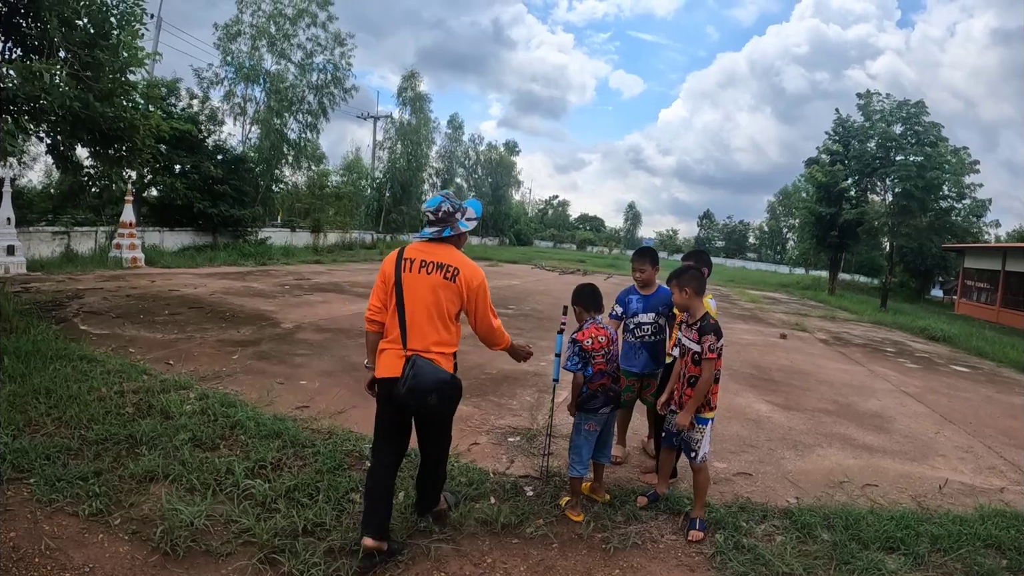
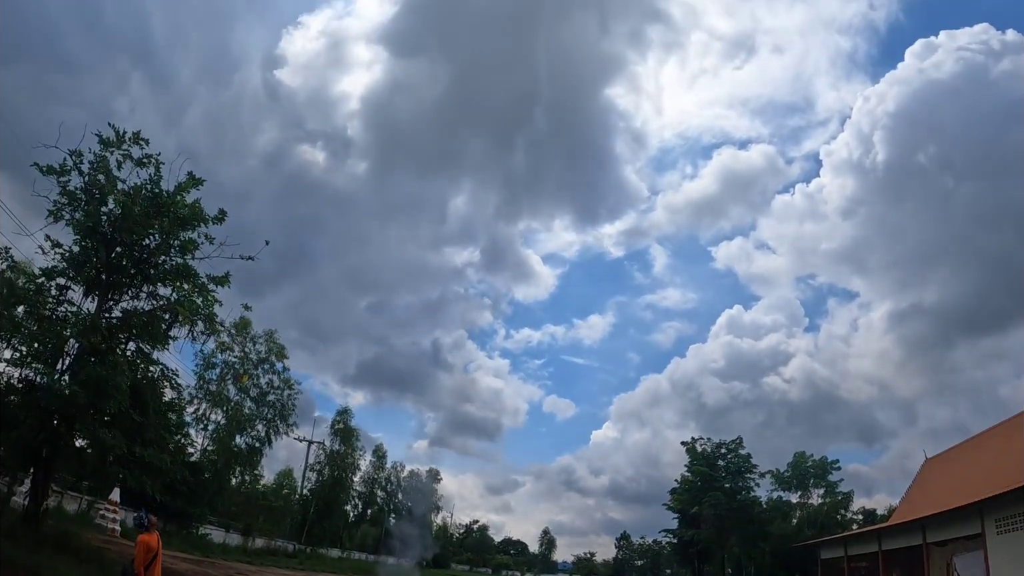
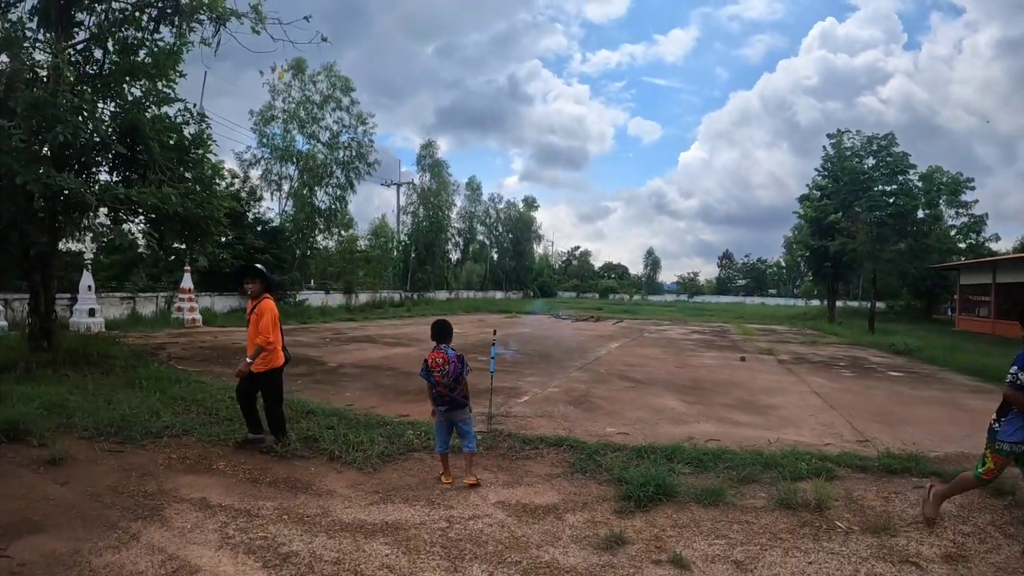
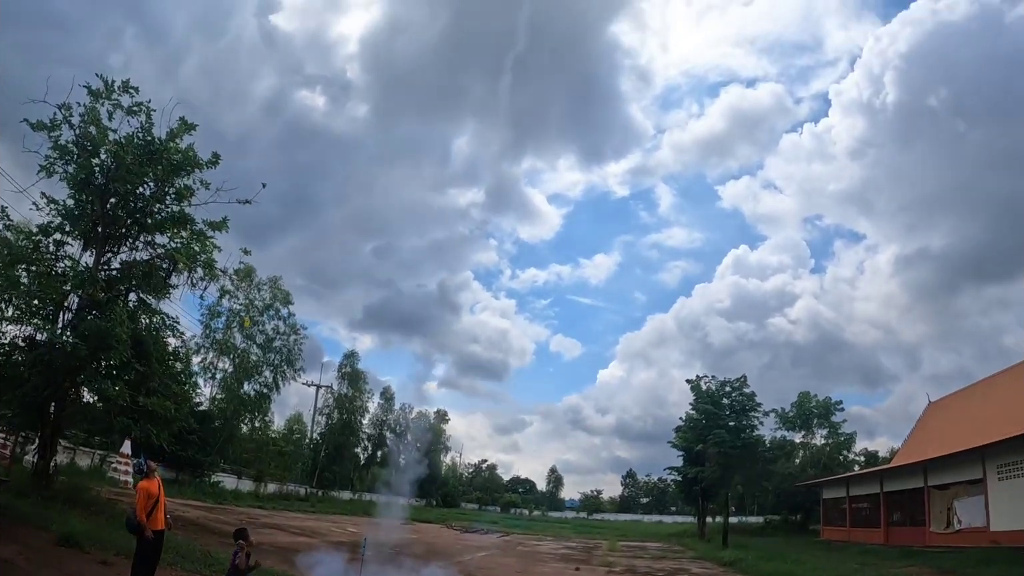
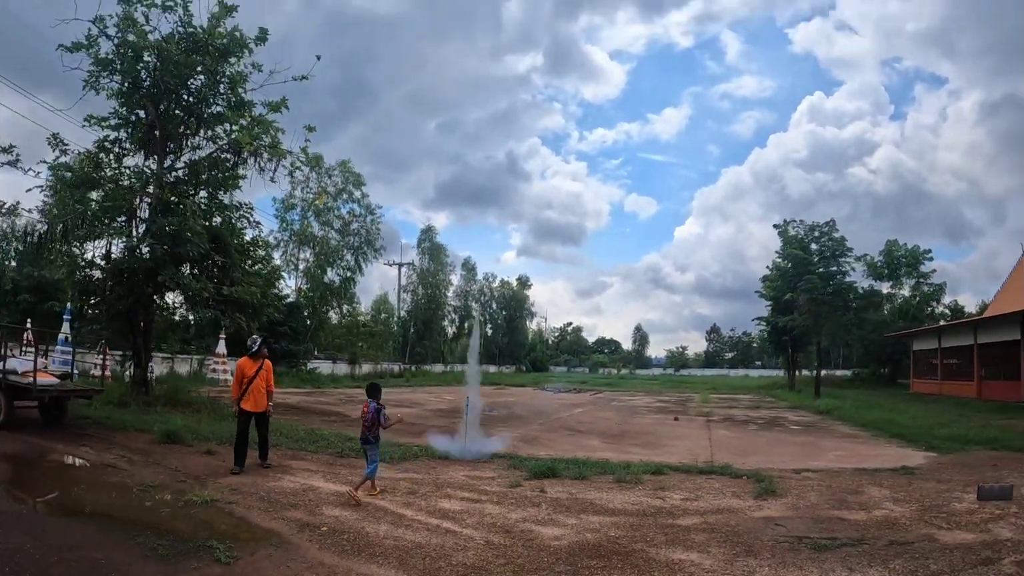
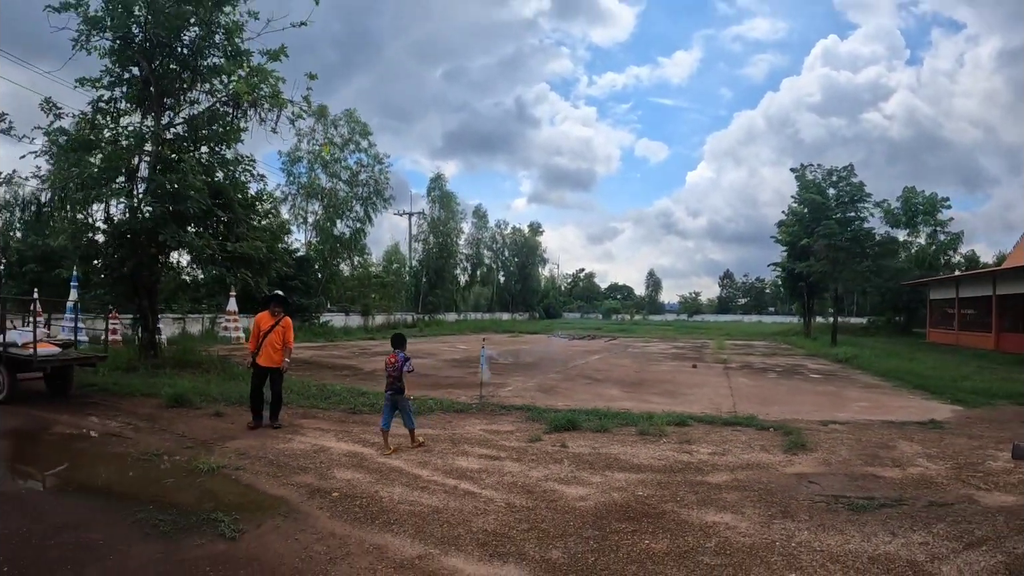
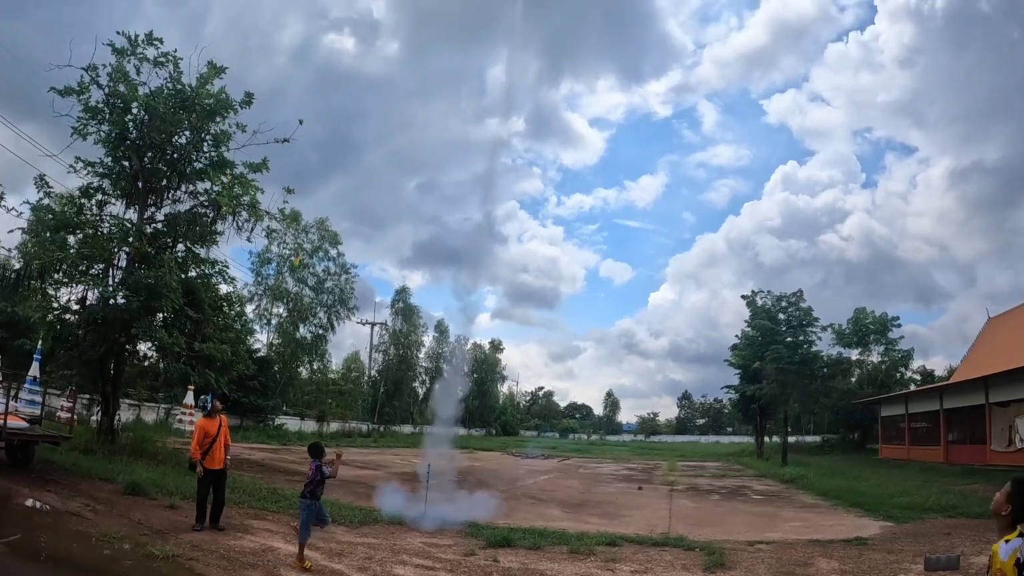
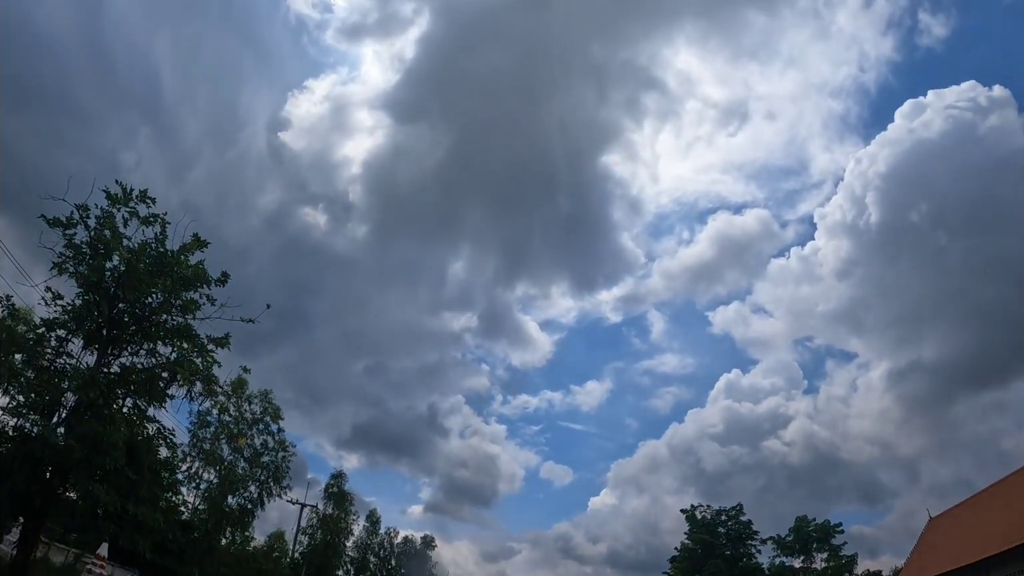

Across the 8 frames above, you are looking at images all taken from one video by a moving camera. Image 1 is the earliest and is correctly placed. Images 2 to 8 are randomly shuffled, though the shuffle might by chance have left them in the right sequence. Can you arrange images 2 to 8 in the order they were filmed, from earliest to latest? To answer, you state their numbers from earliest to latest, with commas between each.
3, 6, 5, 7, 4, 2, 8
